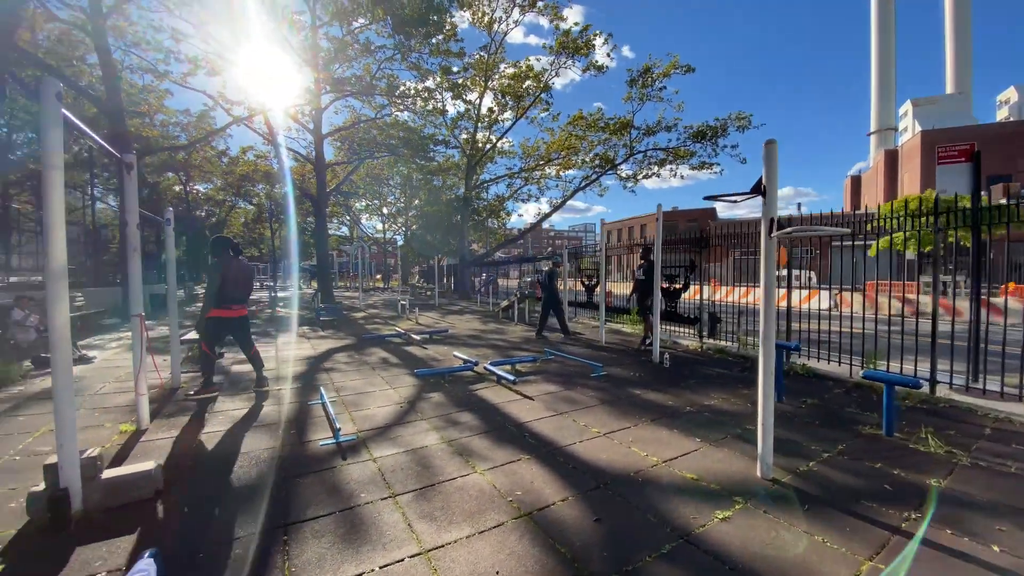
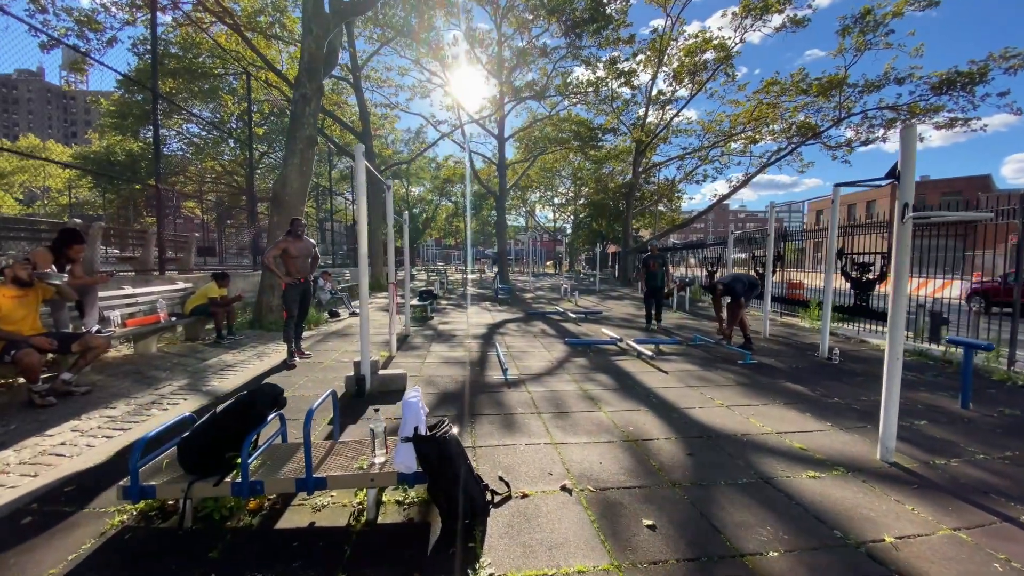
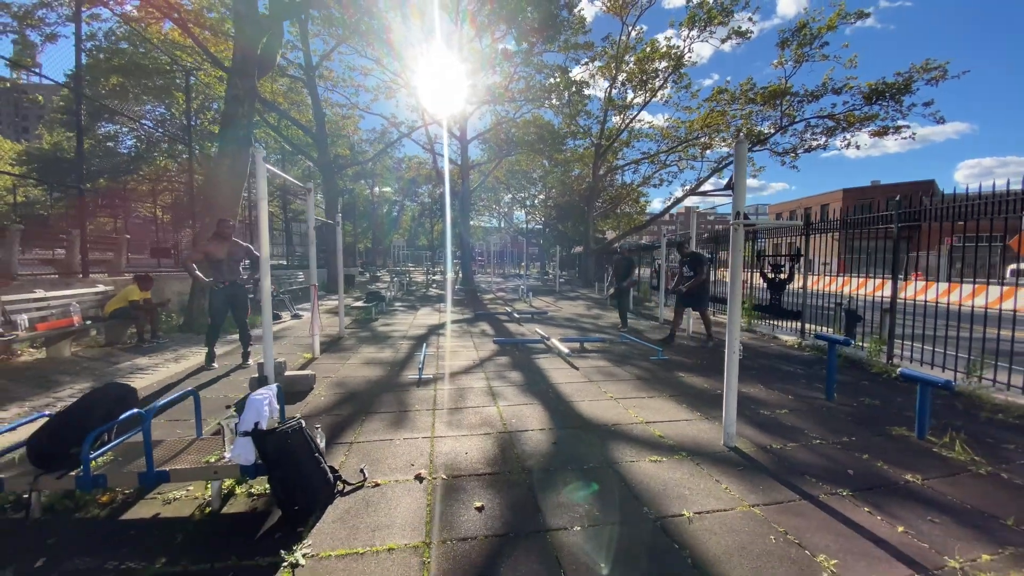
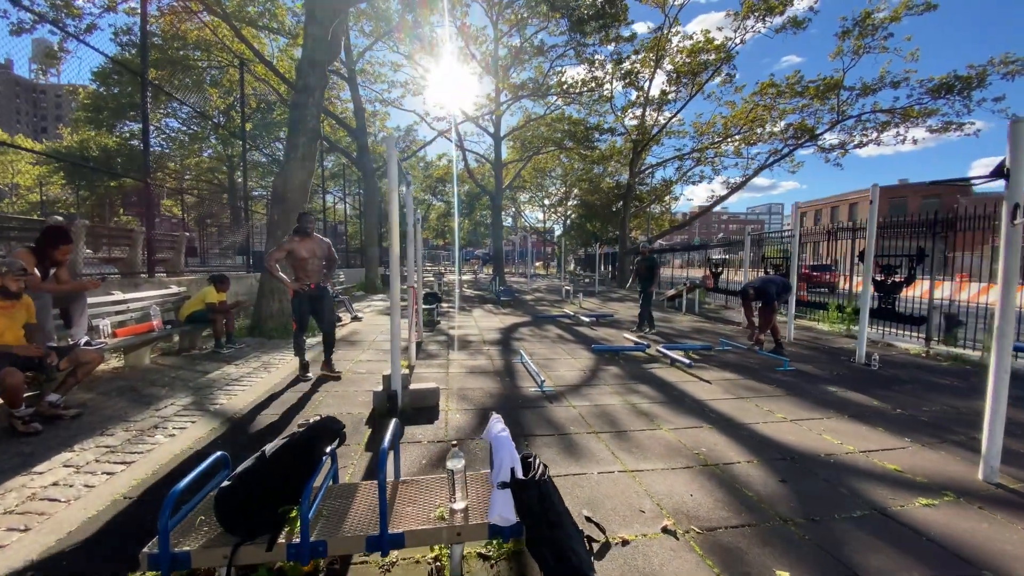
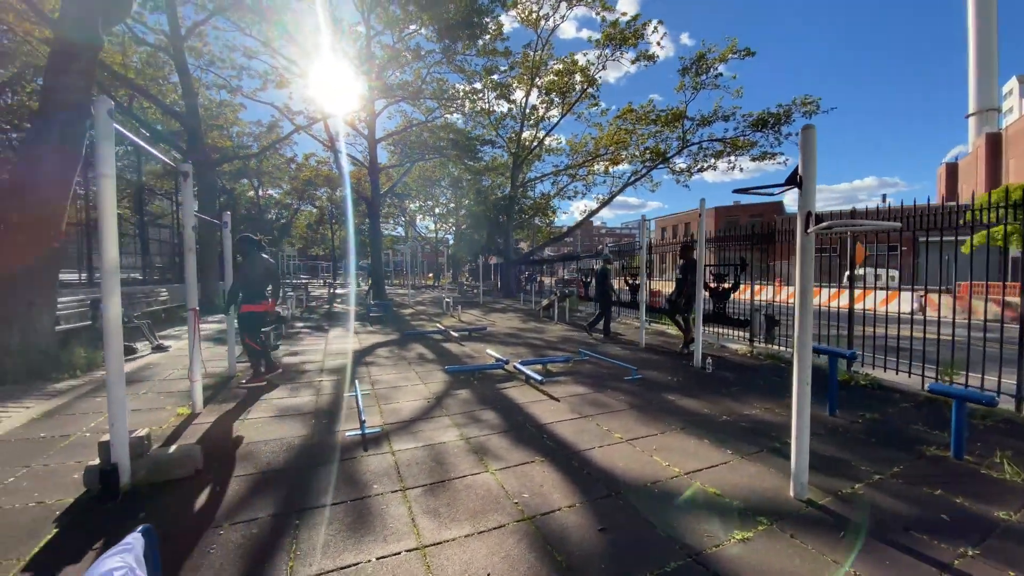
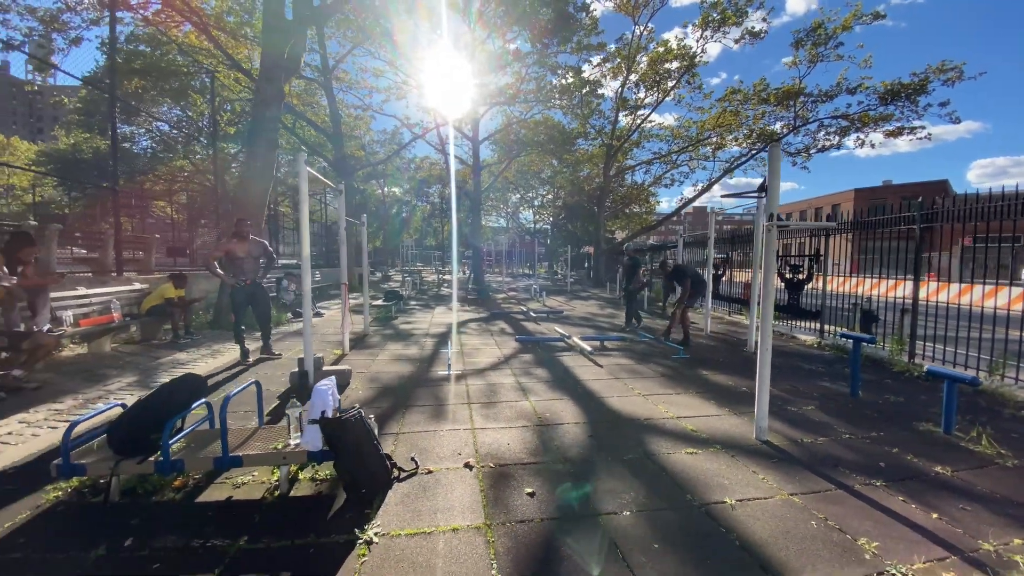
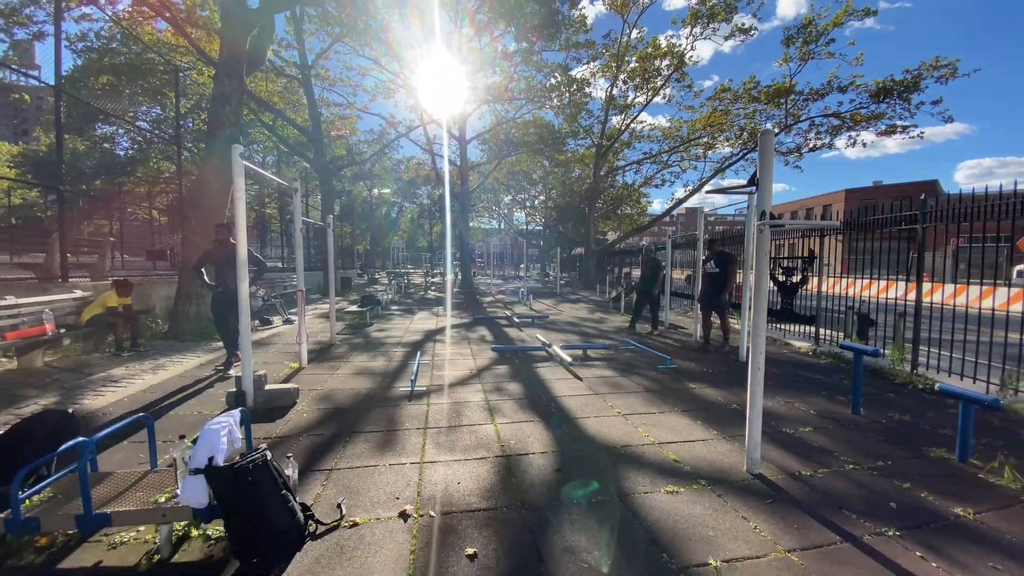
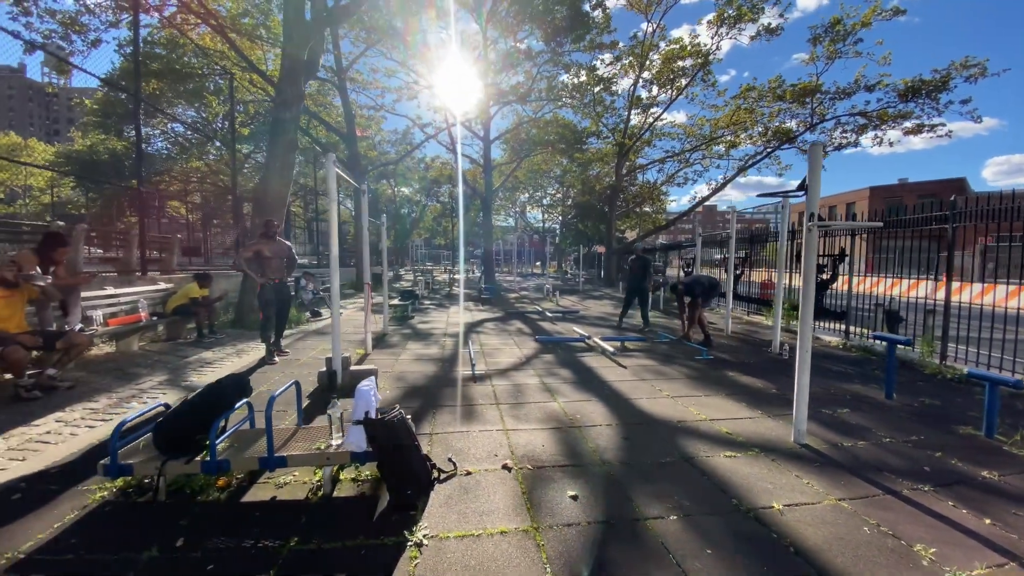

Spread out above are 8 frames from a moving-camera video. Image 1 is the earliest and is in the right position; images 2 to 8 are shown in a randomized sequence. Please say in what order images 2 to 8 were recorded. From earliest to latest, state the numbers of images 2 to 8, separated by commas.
5, 7, 3, 6, 8, 2, 4
